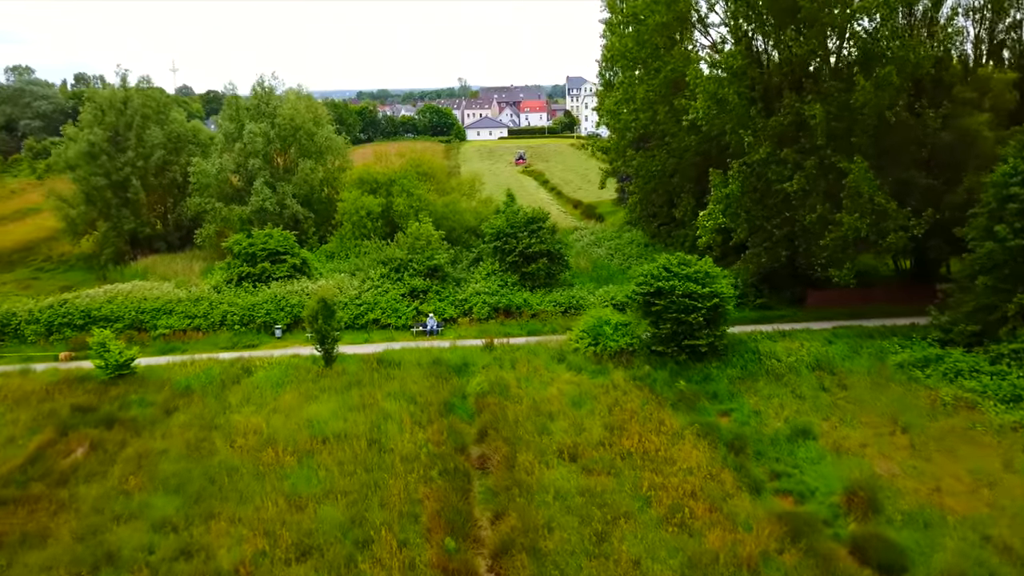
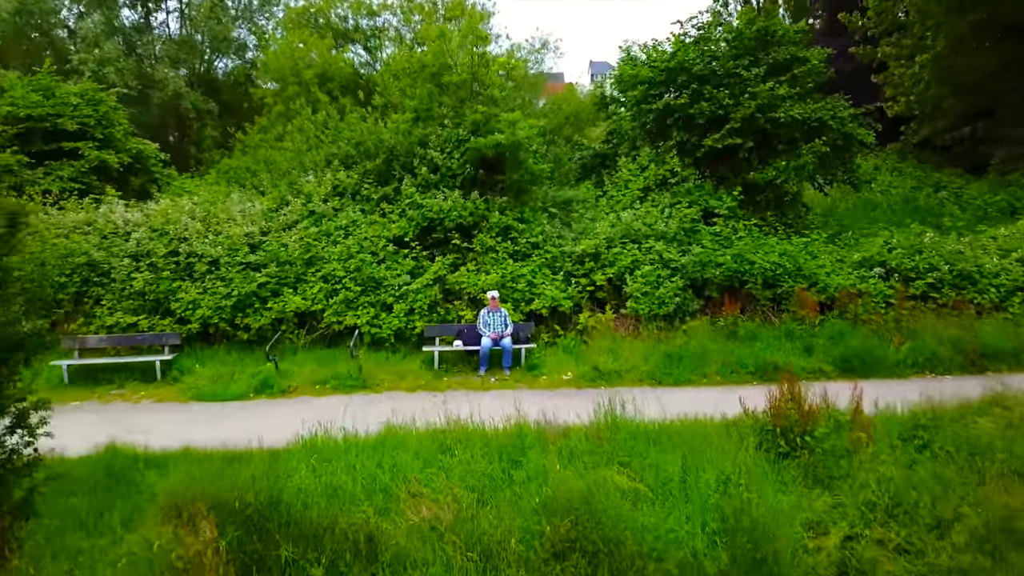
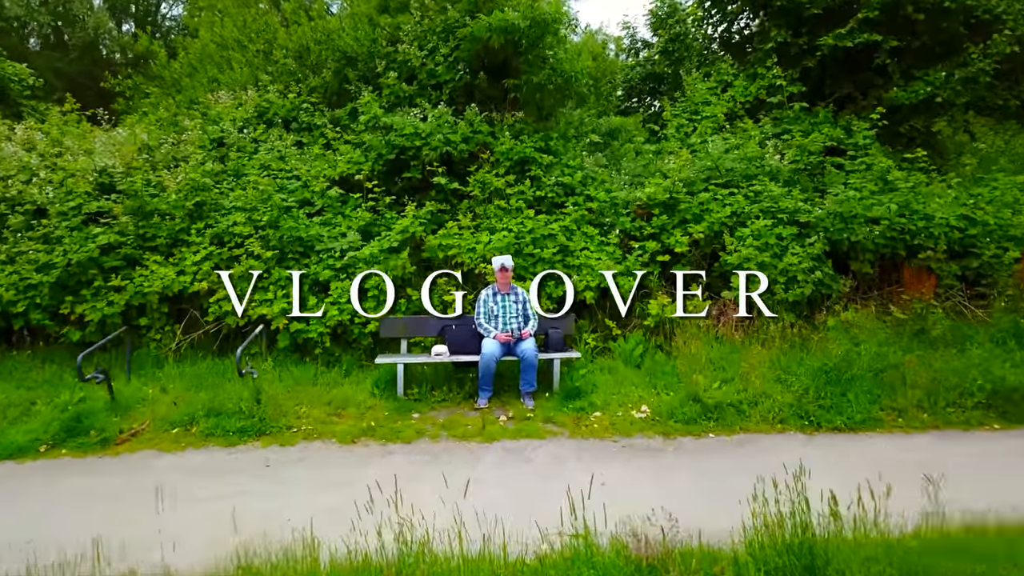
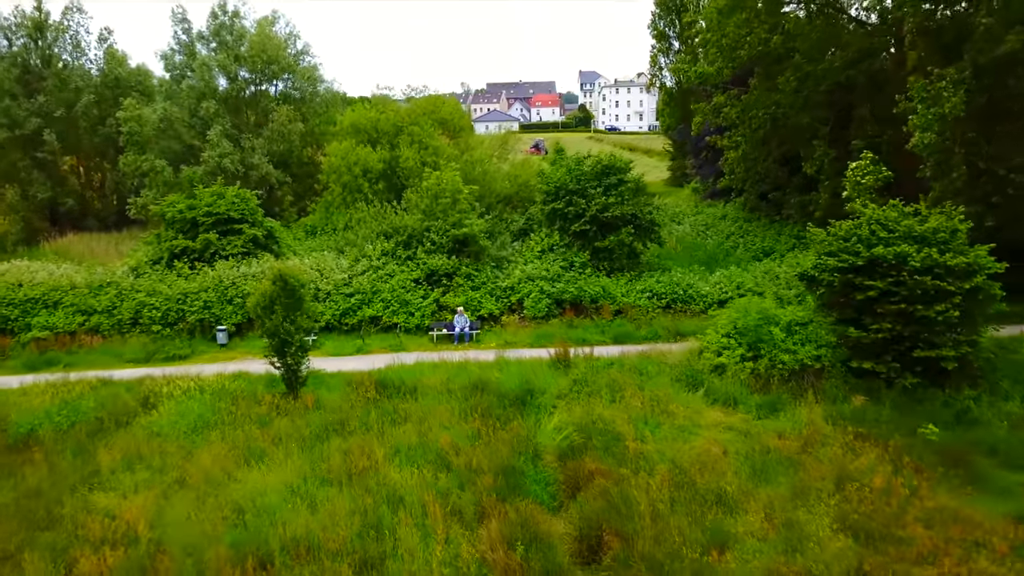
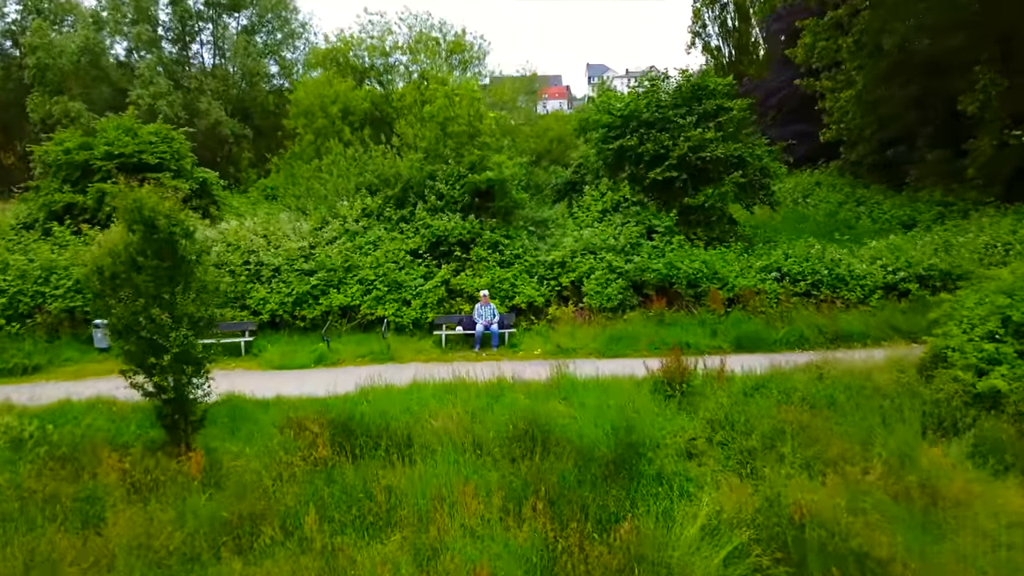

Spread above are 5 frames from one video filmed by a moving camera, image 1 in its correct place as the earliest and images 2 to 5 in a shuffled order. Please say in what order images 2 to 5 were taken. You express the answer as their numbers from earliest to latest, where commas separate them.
4, 5, 2, 3
